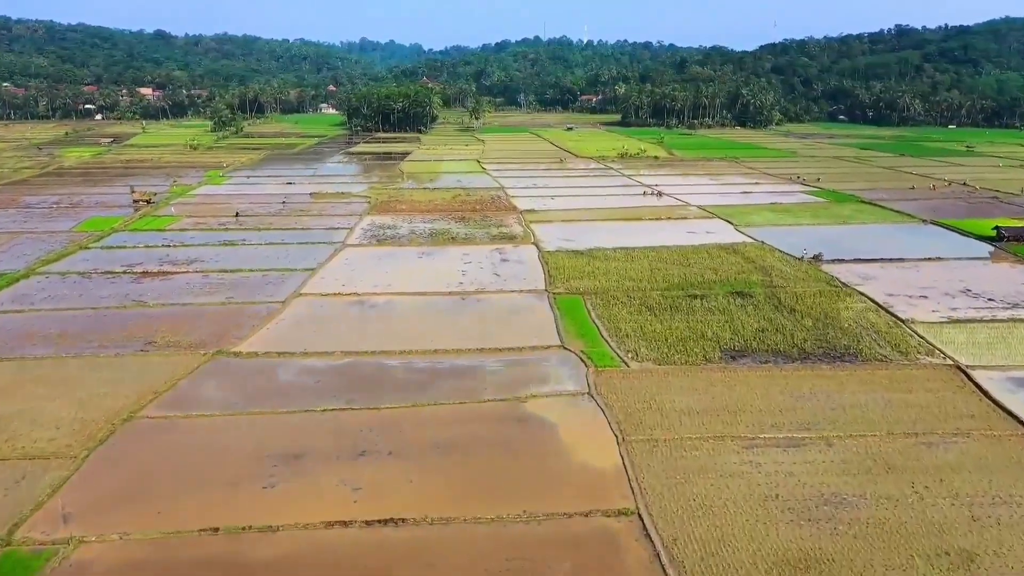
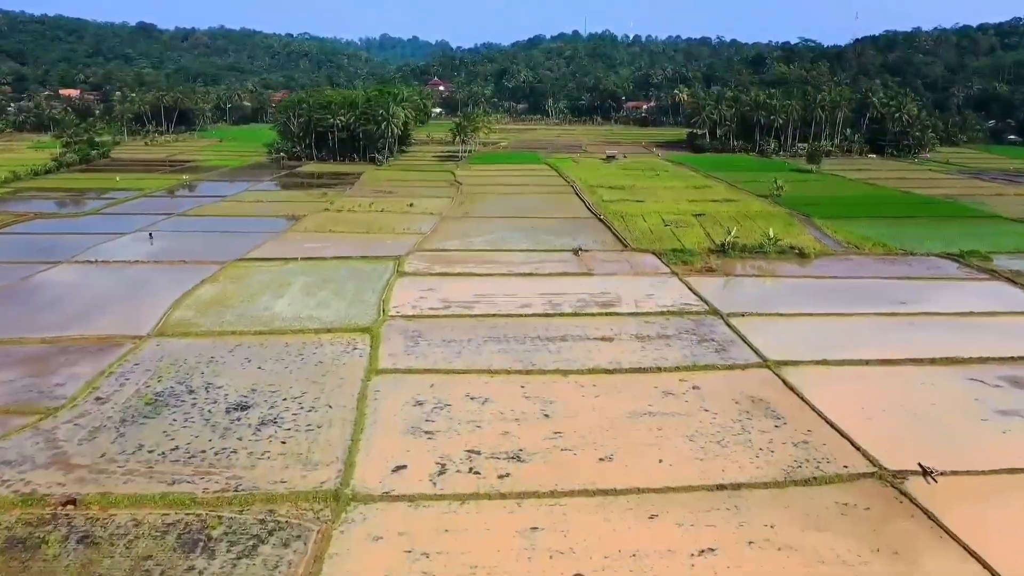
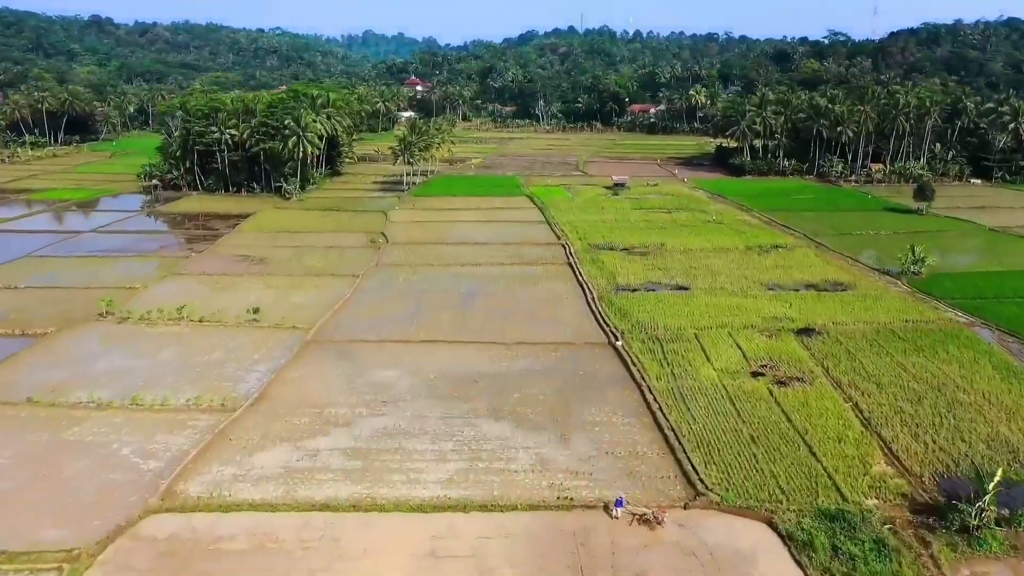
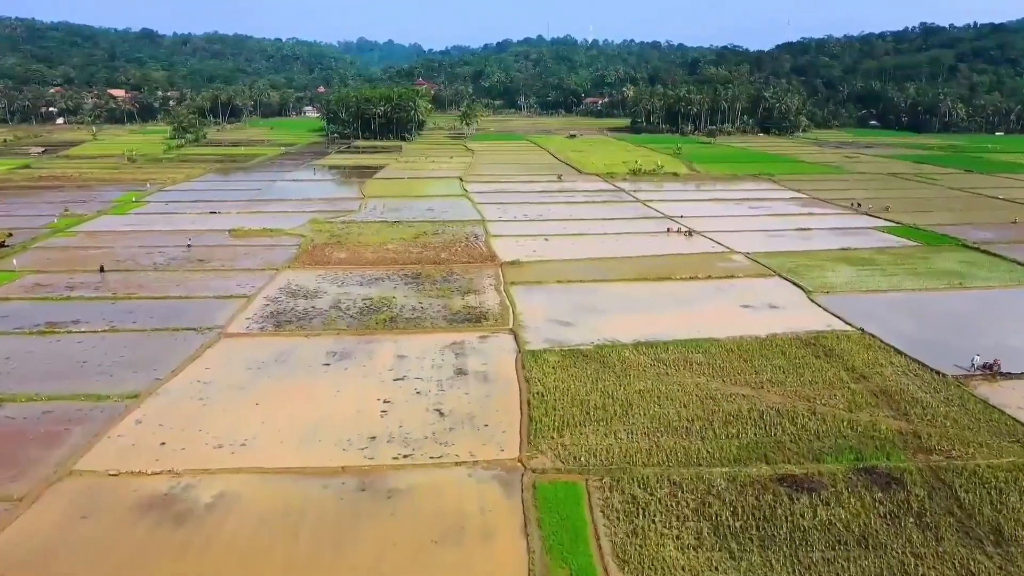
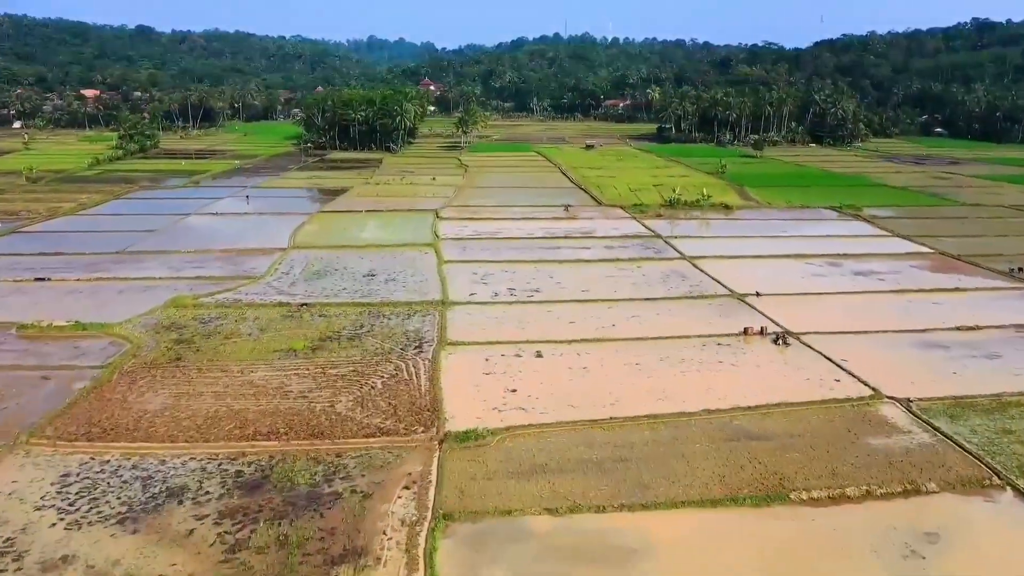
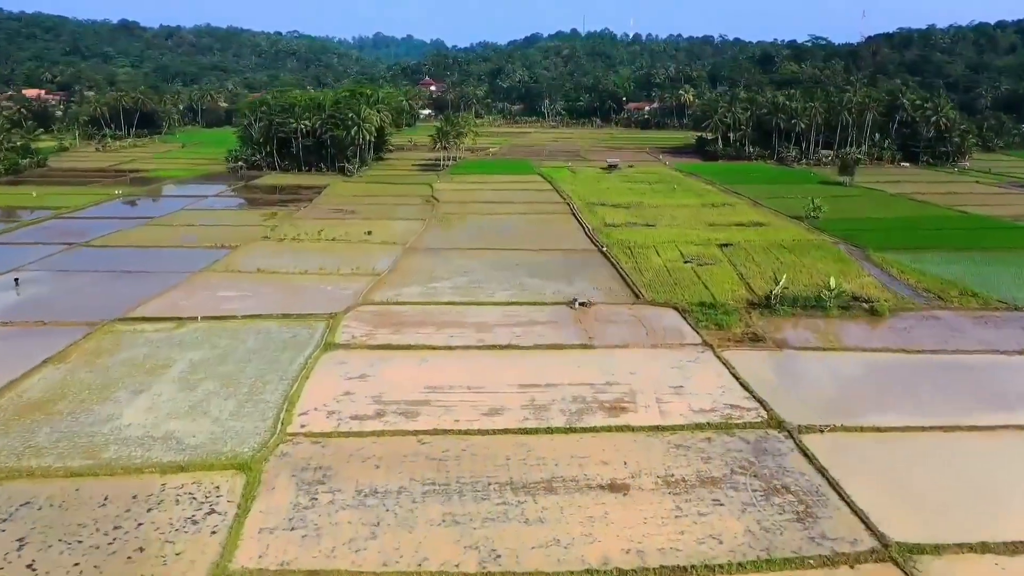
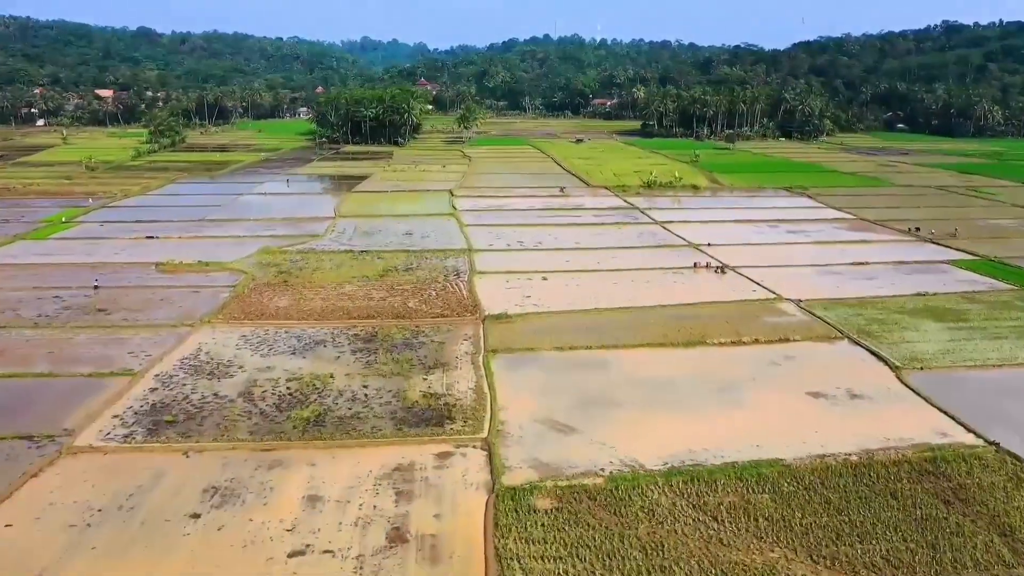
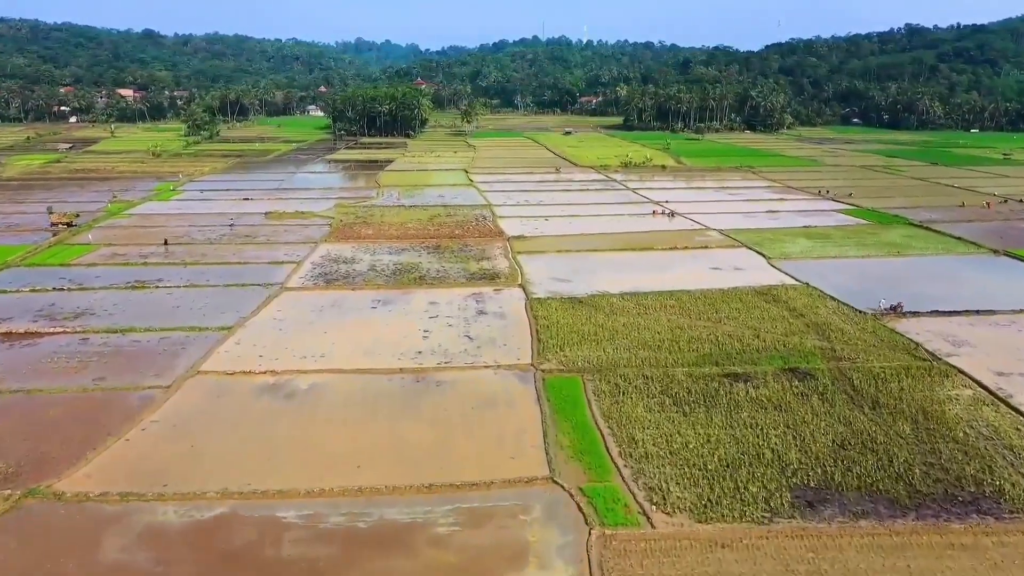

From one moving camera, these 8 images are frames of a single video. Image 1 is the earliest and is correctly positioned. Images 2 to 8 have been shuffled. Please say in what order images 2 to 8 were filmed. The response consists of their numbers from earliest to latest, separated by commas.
8, 4, 7, 5, 2, 6, 3
